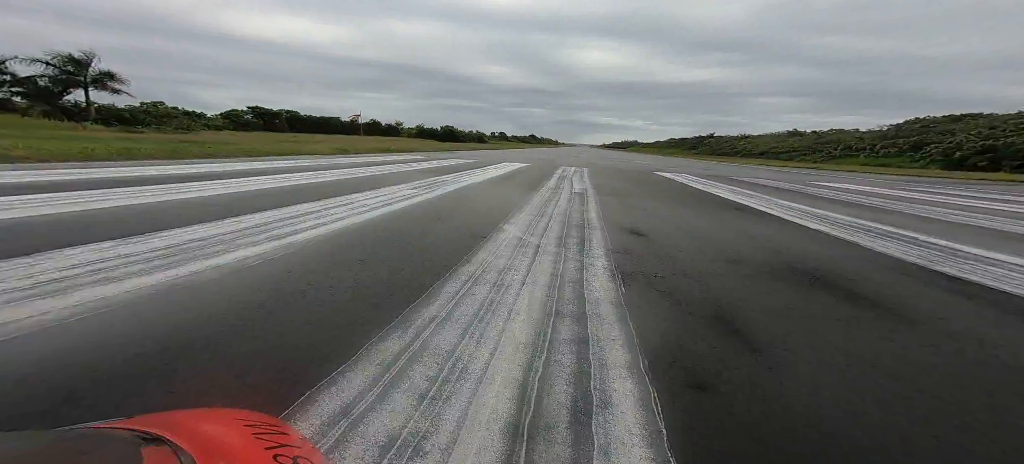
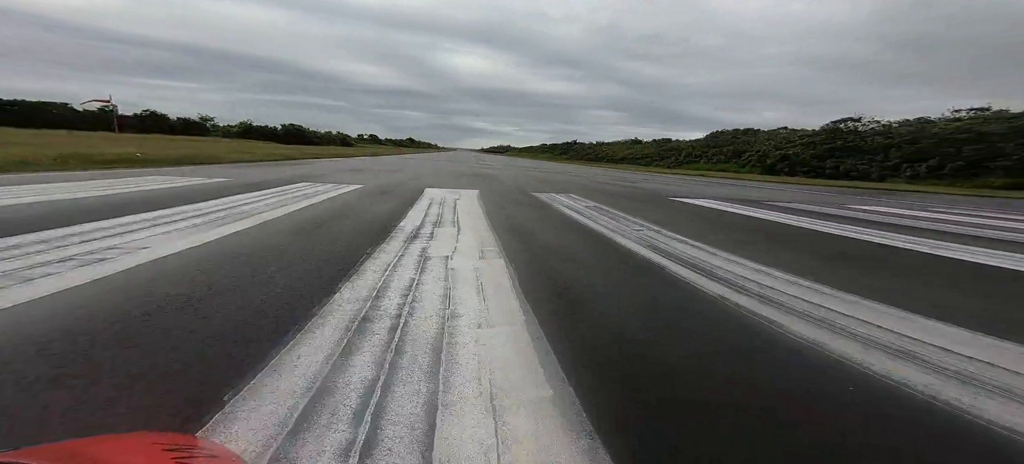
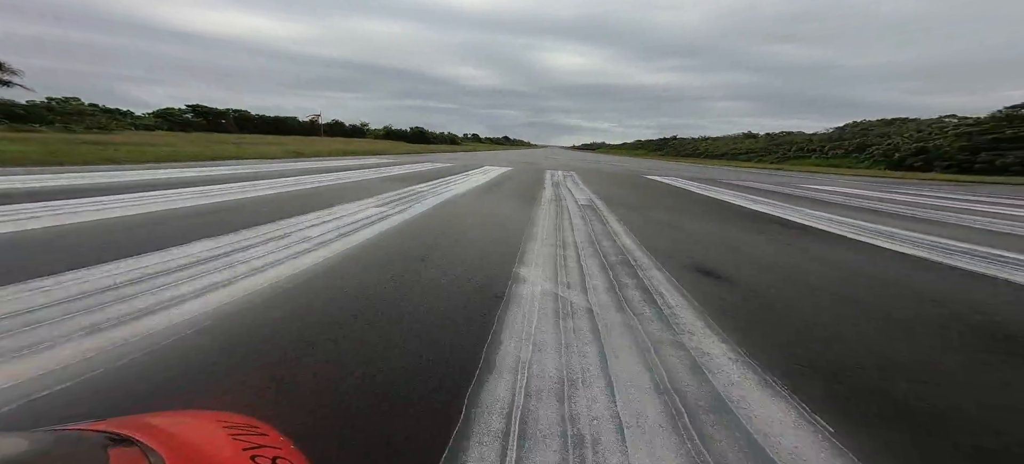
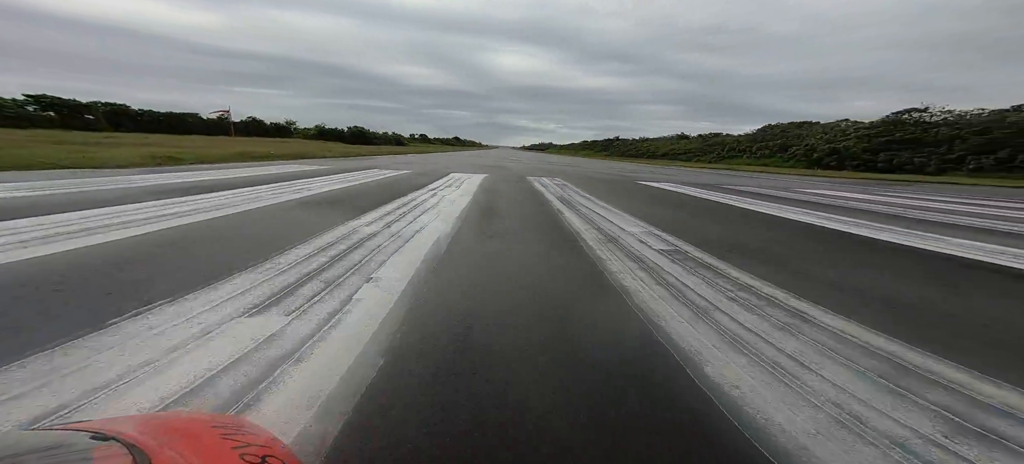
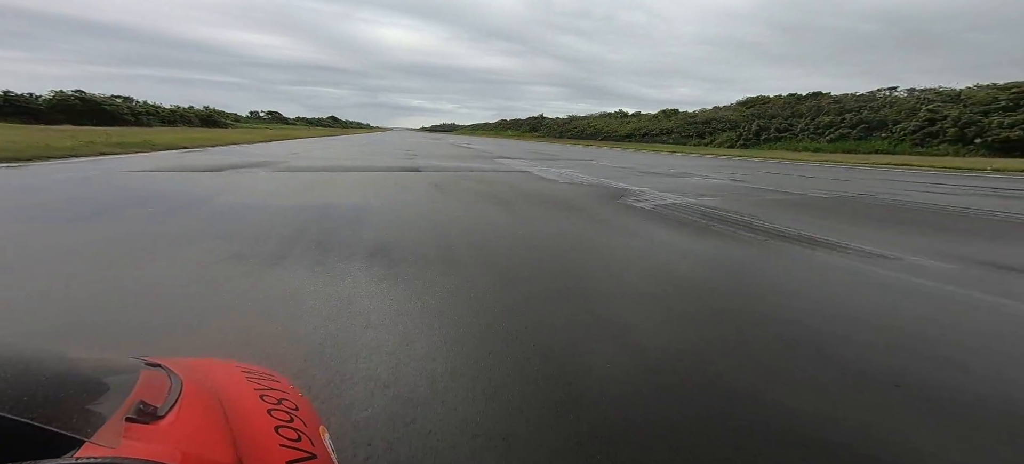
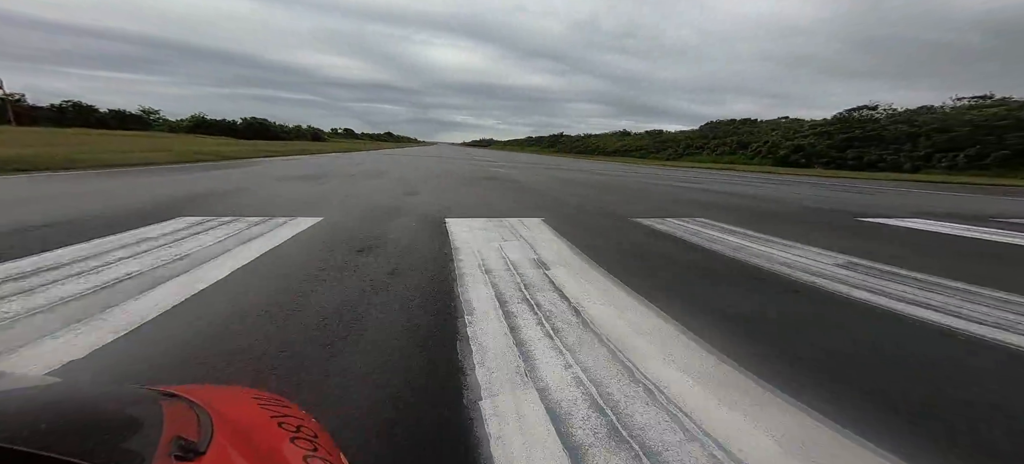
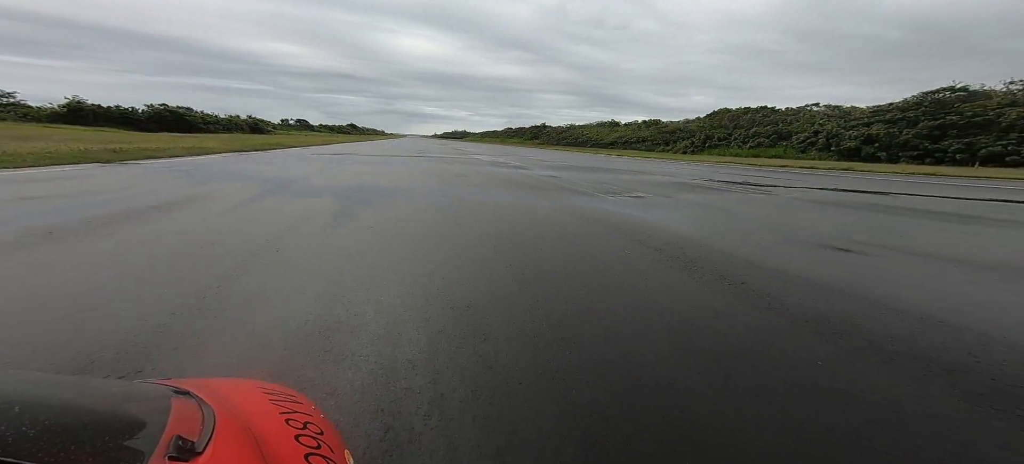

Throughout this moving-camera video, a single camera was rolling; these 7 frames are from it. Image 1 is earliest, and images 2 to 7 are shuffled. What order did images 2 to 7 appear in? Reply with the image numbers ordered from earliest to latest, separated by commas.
3, 4, 2, 6, 7, 5
